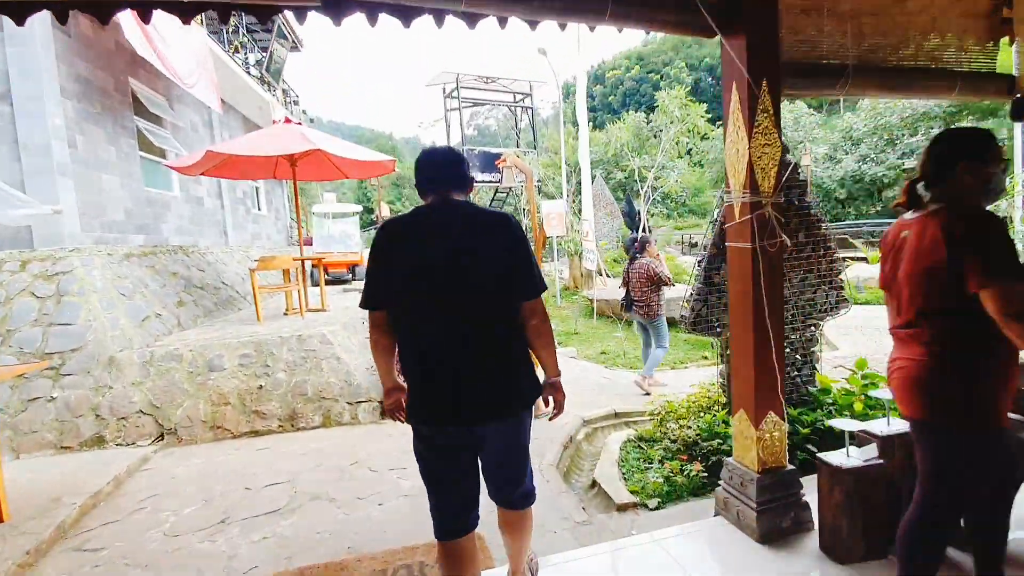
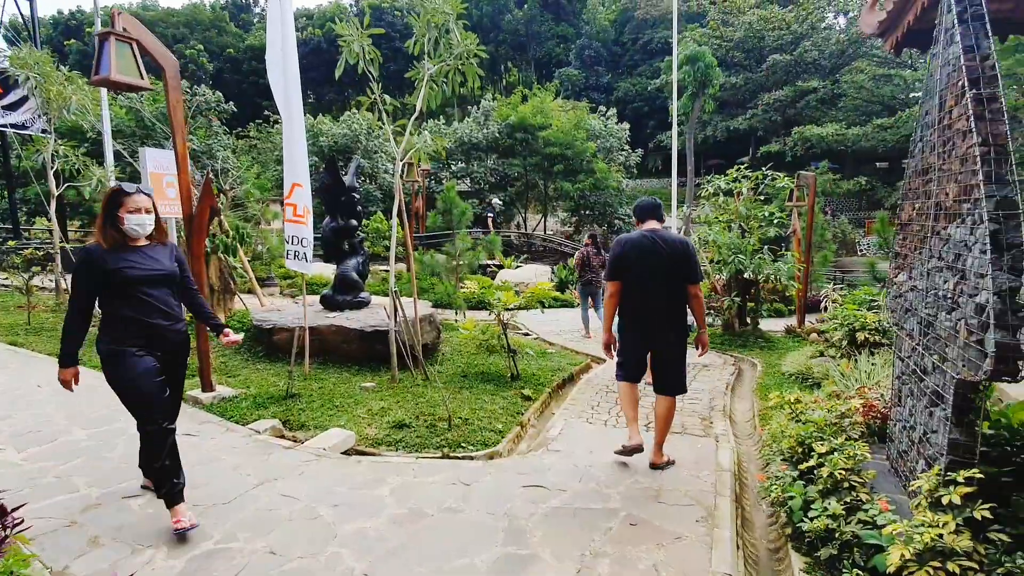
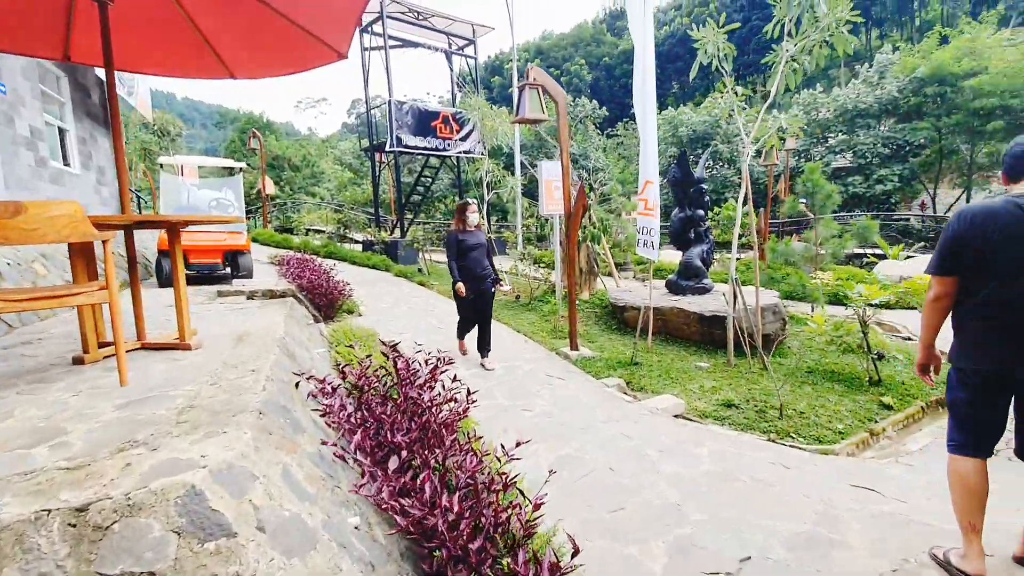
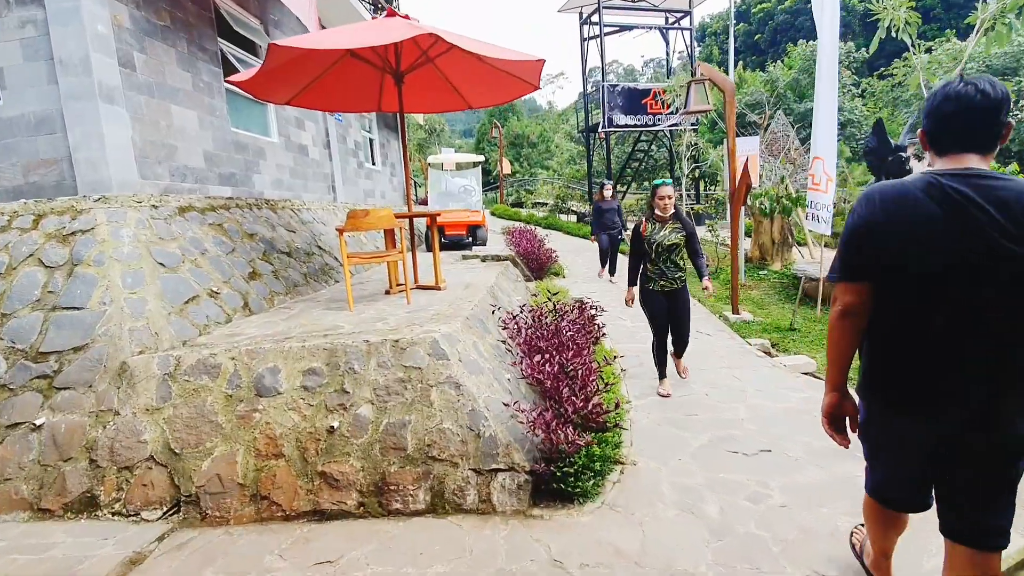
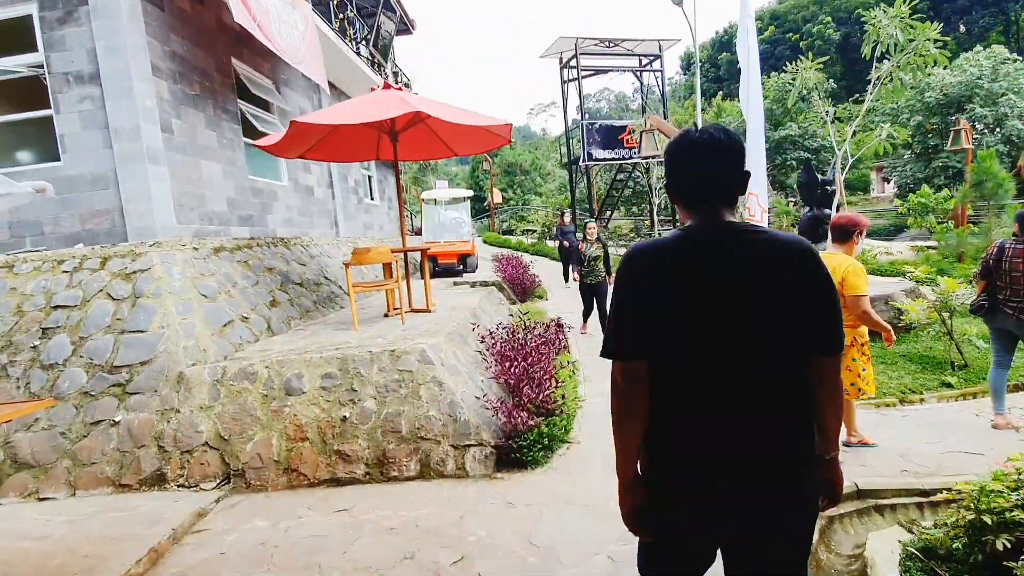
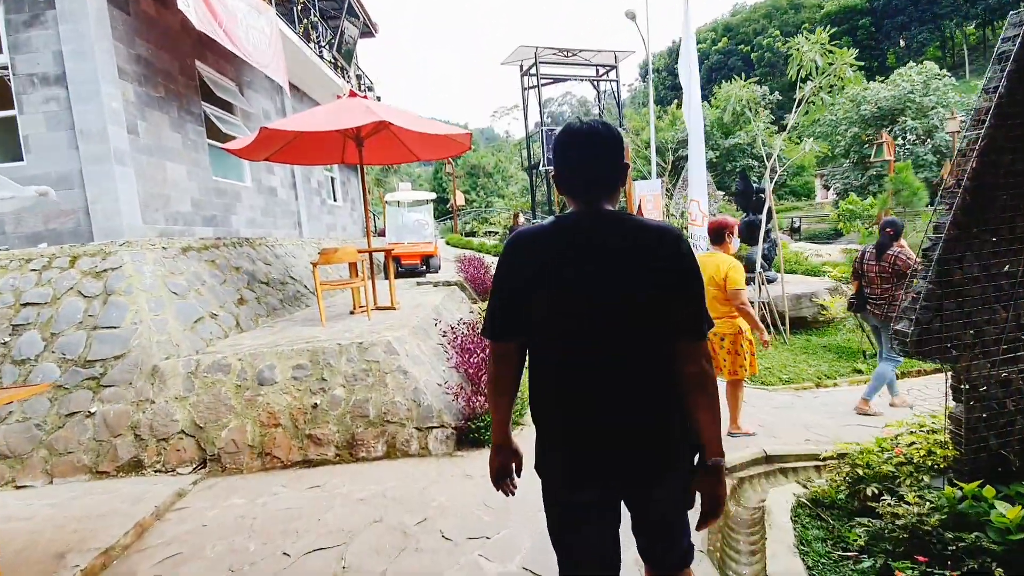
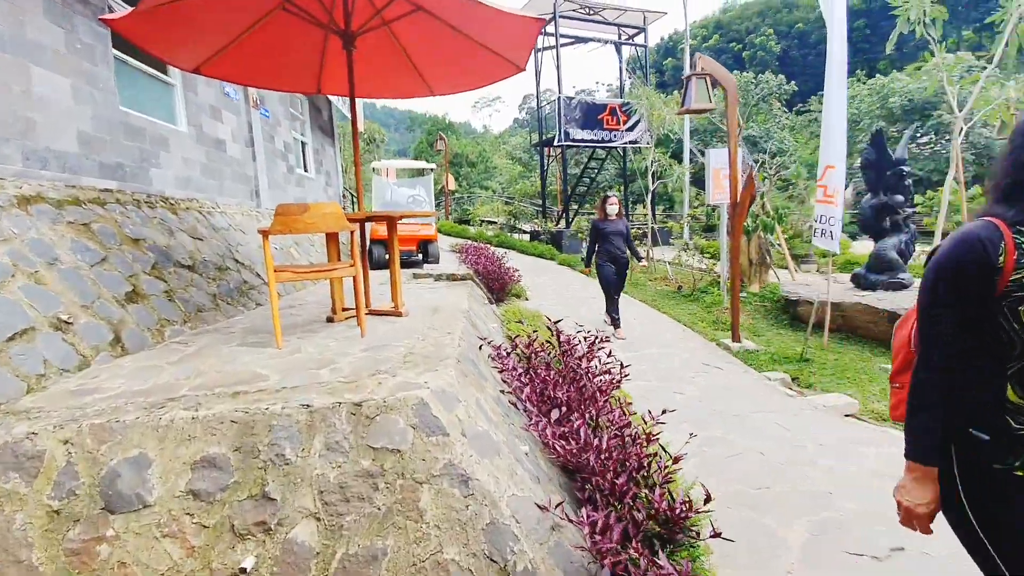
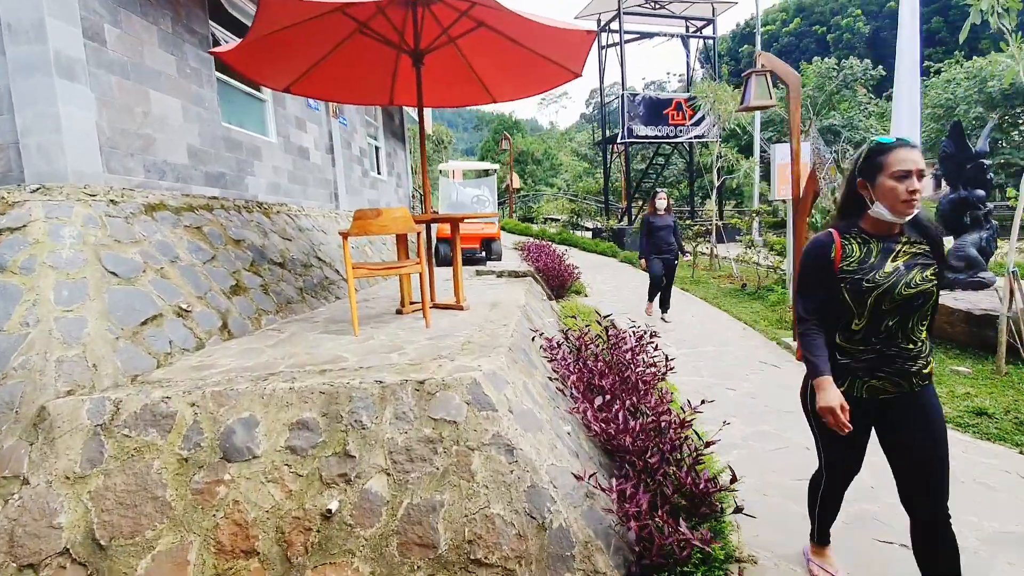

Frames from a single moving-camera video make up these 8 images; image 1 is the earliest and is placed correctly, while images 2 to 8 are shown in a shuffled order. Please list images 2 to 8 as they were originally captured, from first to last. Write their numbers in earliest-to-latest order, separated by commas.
6, 5, 4, 8, 7, 3, 2
